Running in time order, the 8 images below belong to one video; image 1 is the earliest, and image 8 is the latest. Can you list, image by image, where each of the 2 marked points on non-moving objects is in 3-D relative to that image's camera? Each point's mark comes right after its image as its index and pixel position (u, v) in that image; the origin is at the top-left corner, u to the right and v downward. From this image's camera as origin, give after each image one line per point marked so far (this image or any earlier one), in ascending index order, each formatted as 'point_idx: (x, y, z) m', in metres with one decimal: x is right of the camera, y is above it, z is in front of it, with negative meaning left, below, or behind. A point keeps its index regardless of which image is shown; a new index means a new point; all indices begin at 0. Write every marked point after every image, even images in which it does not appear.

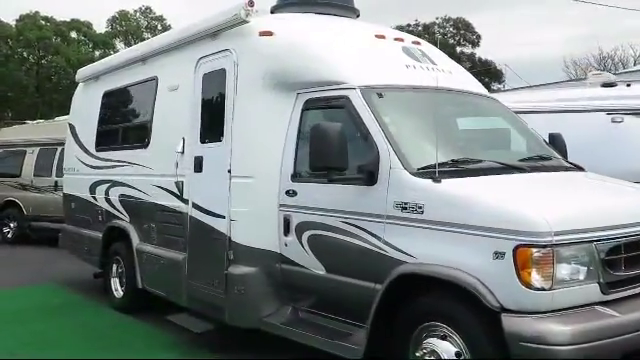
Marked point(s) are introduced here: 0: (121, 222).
0: (-2.3, -0.5, +7.1) m
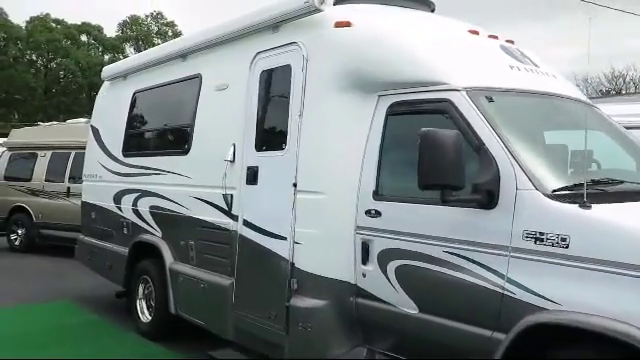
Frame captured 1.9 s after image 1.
0: (-1.7, -0.6, +6.3) m
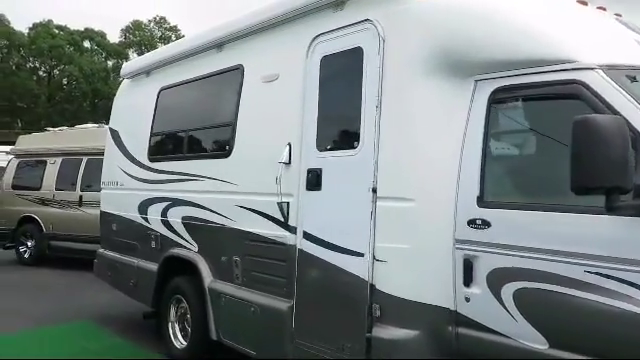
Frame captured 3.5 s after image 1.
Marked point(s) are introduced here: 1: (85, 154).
0: (-1.2, -0.7, +5.5) m
1: (-4.6, +0.5, +12.0) m
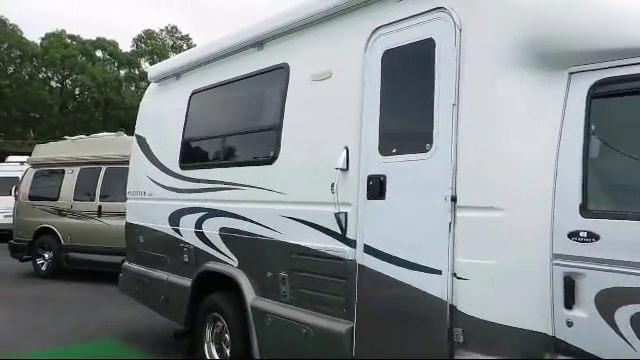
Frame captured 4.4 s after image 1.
0: (-0.8, -0.7, +5.1) m
1: (-4.1, +0.3, +11.7) m
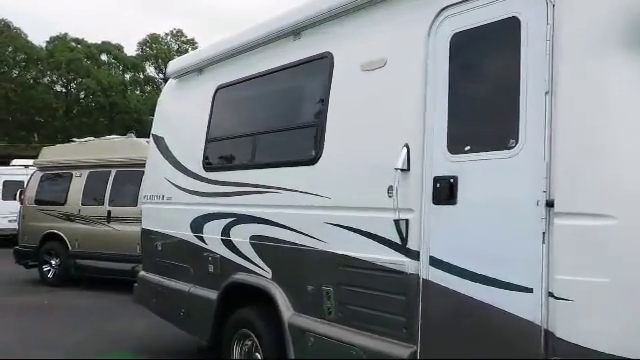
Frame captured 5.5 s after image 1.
0: (-0.5, -0.8, +4.6) m
1: (-3.8, +0.3, +11.2) m
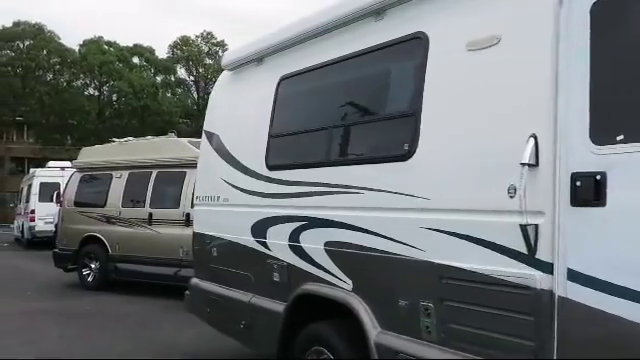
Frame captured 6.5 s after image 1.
0: (+0.1, -0.7, +4.1) m
1: (-2.9, +0.2, +10.8) m
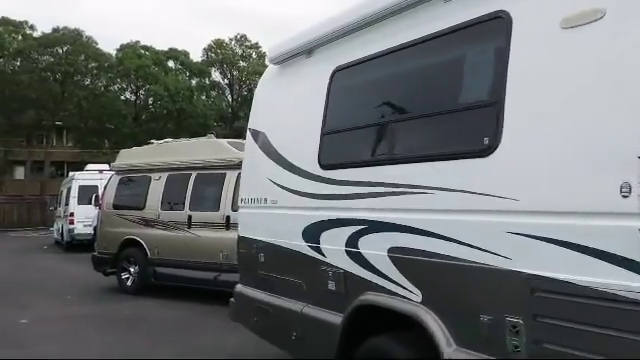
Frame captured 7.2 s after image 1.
0: (+0.5, -0.7, +3.7) m
1: (-2.2, +0.2, +10.6) m
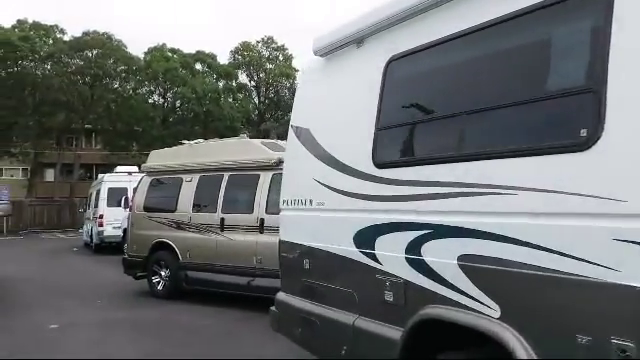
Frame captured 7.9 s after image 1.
0: (+0.8, -0.7, +3.3) m
1: (-1.6, +0.2, +10.3) m
